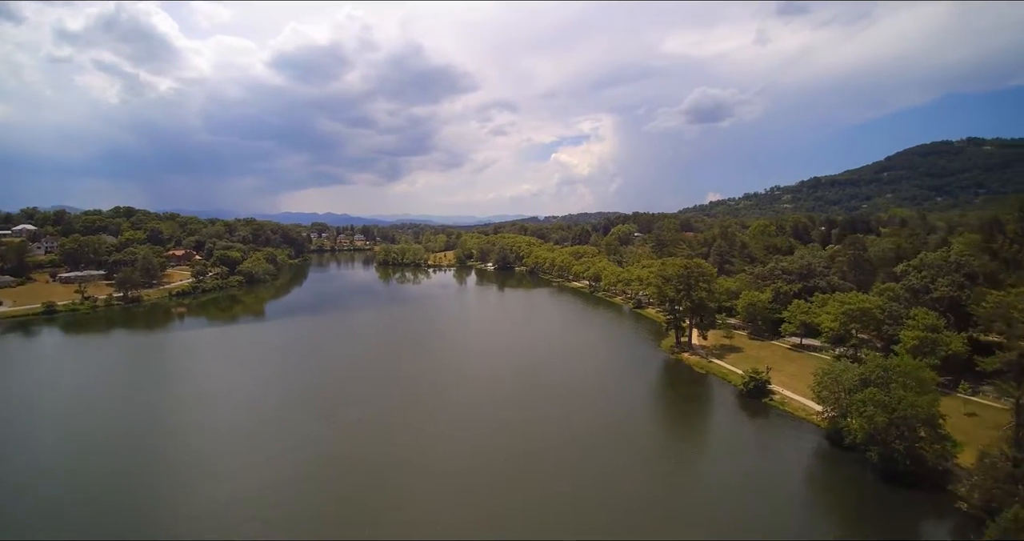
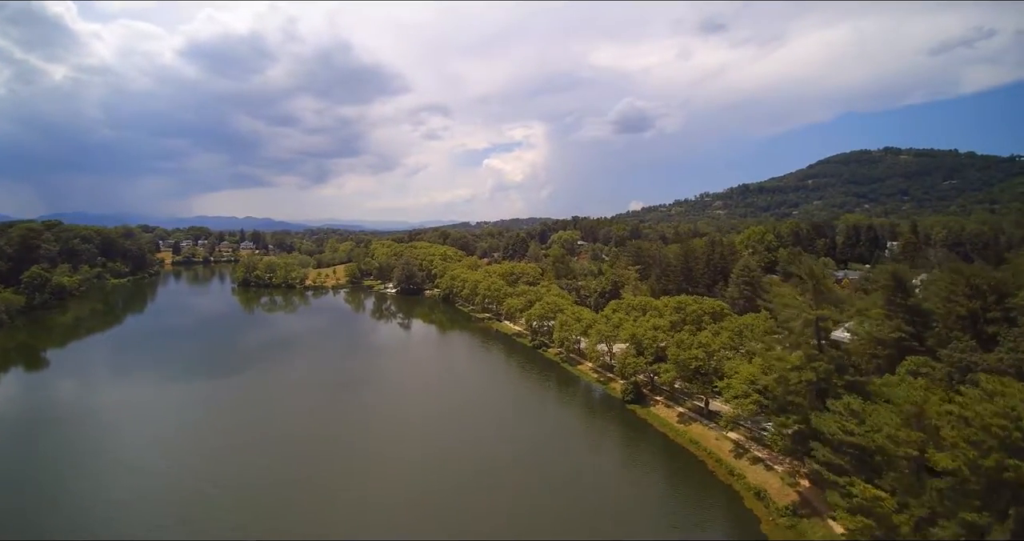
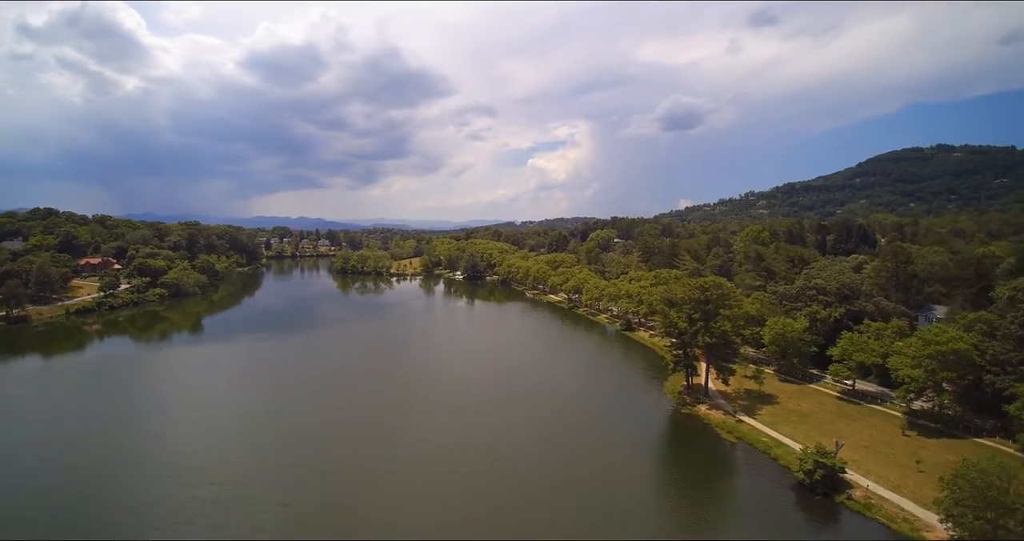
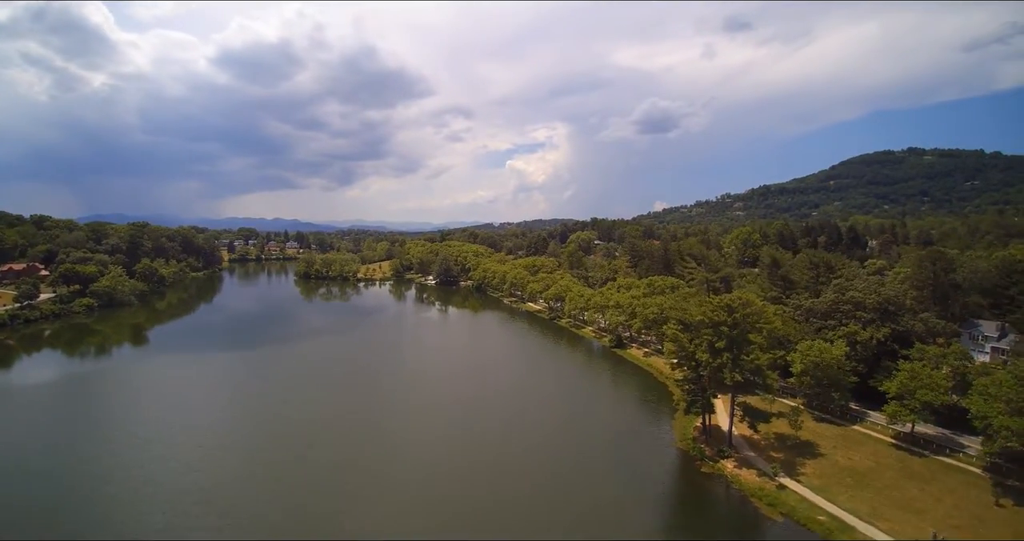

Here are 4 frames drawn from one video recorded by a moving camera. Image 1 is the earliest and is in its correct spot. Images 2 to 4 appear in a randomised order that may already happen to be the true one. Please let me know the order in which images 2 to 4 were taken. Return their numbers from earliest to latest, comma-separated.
3, 4, 2
